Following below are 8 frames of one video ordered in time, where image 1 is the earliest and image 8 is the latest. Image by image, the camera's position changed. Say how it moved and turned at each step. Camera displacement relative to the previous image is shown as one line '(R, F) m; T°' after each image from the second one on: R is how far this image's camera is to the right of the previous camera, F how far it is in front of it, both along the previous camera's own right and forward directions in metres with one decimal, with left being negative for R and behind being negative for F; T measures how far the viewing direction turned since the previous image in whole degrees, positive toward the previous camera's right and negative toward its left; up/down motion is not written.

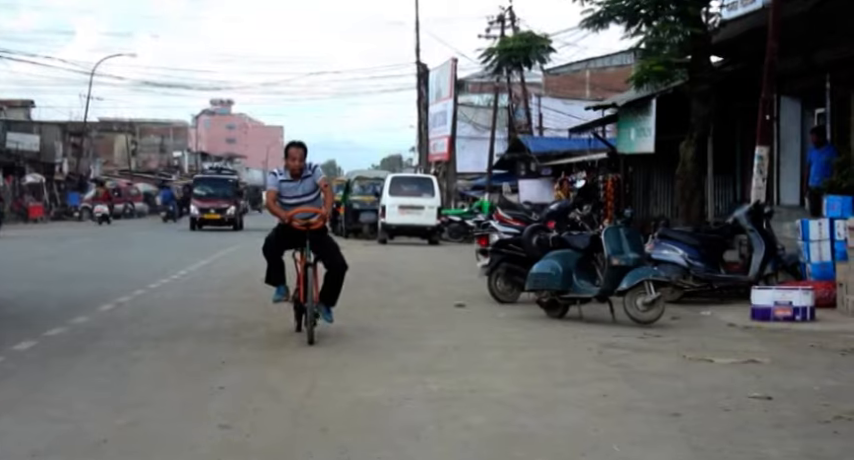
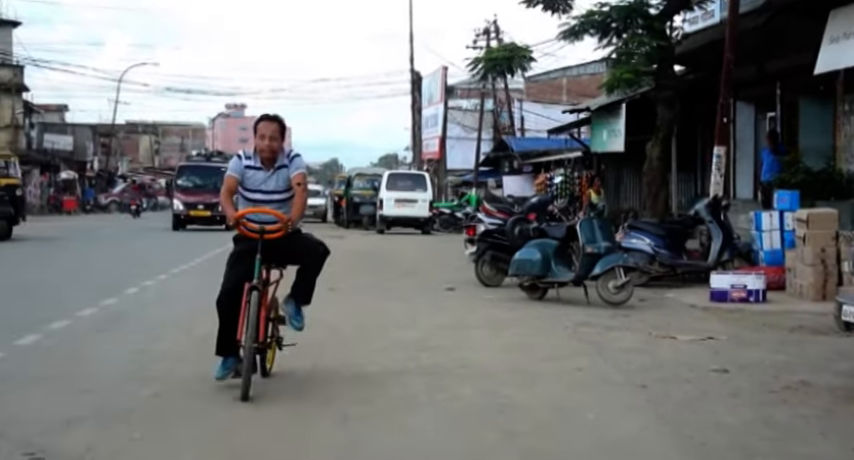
(0.0, -0.8) m; 0°
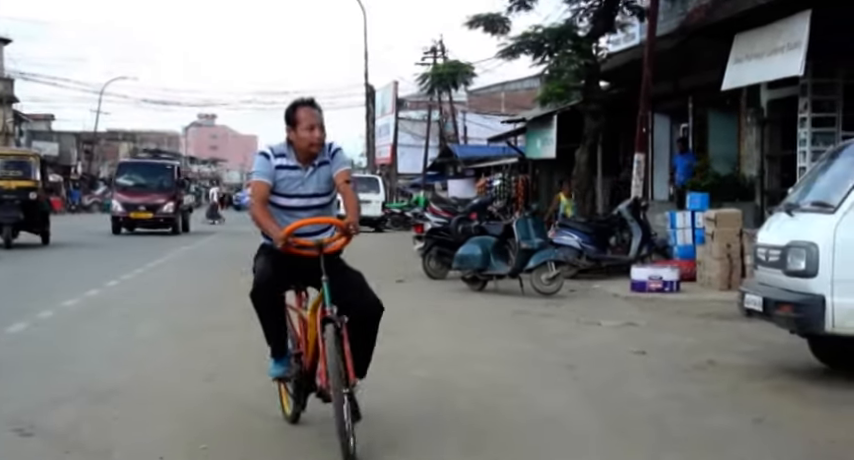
(+0.1, -0.8) m; +2°
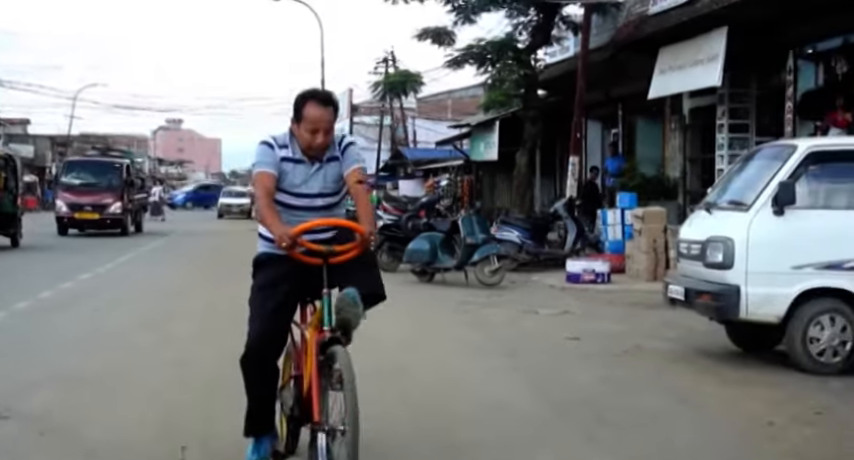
(+0.1, -0.7) m; +2°
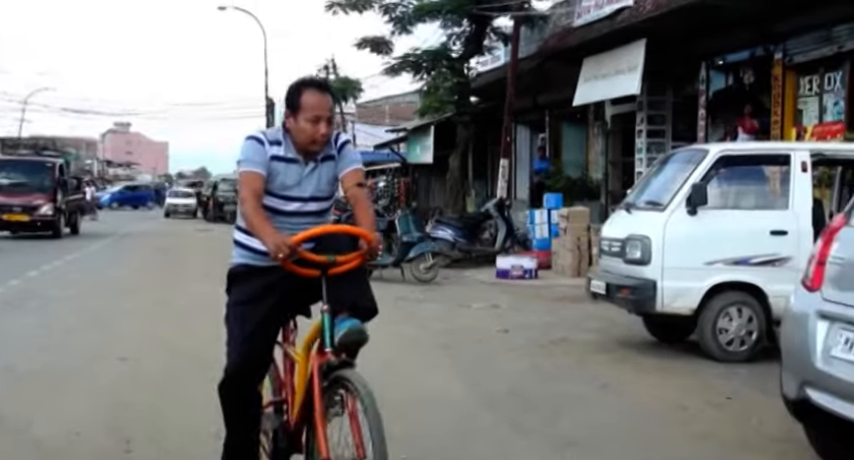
(+0.1, -0.5) m; +3°
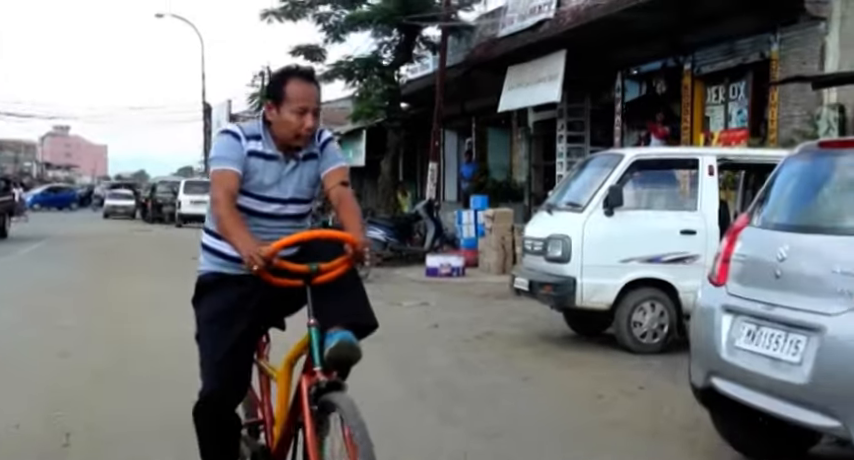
(+0.1, -0.4) m; +3°
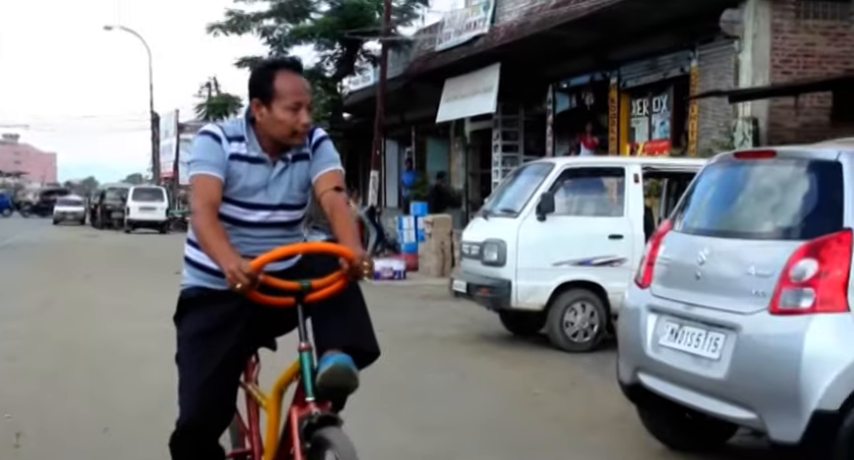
(0.0, -0.4) m; +3°
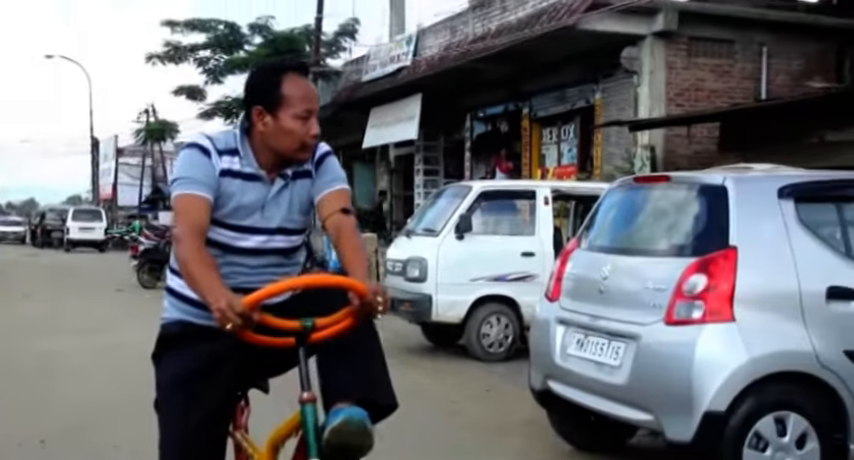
(+0.1, -0.7) m; +4°
